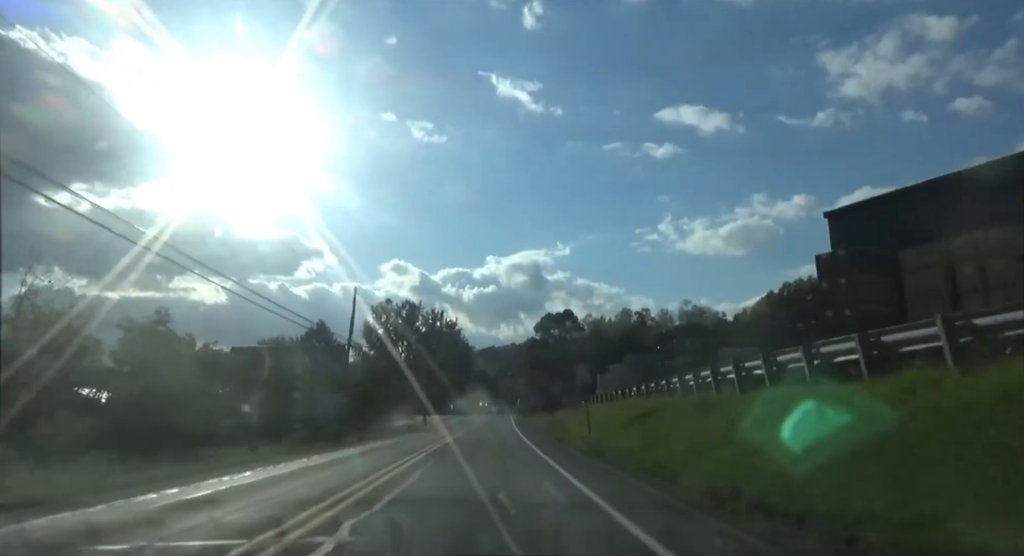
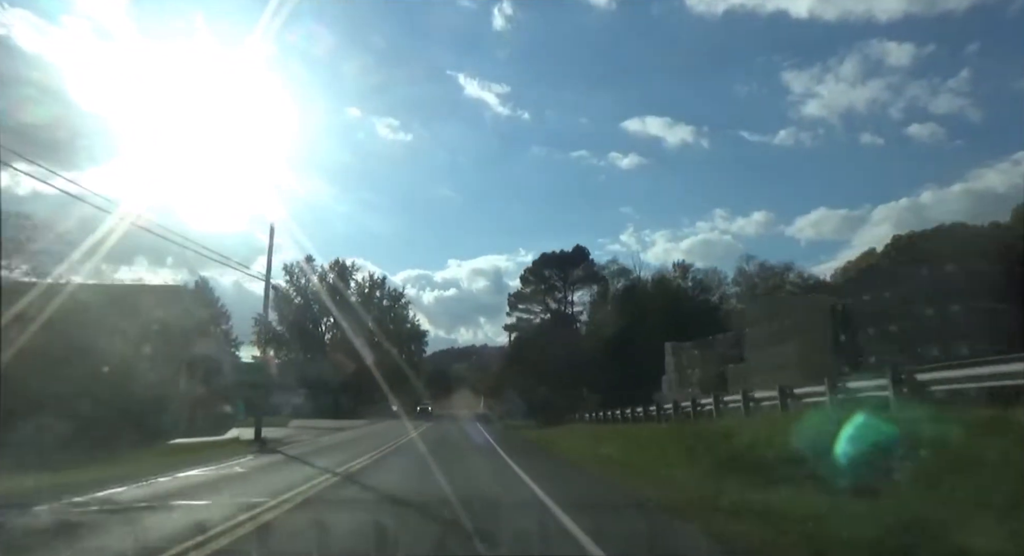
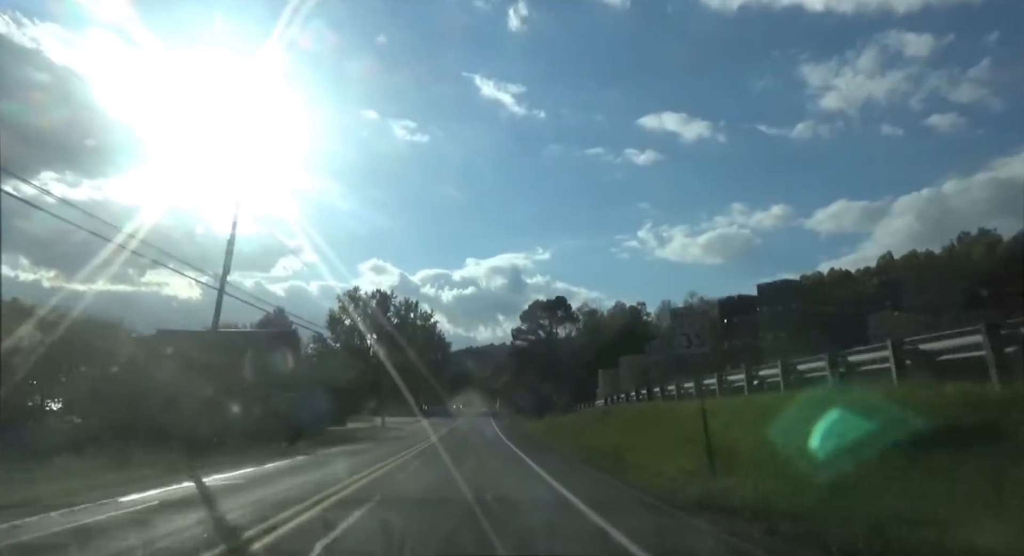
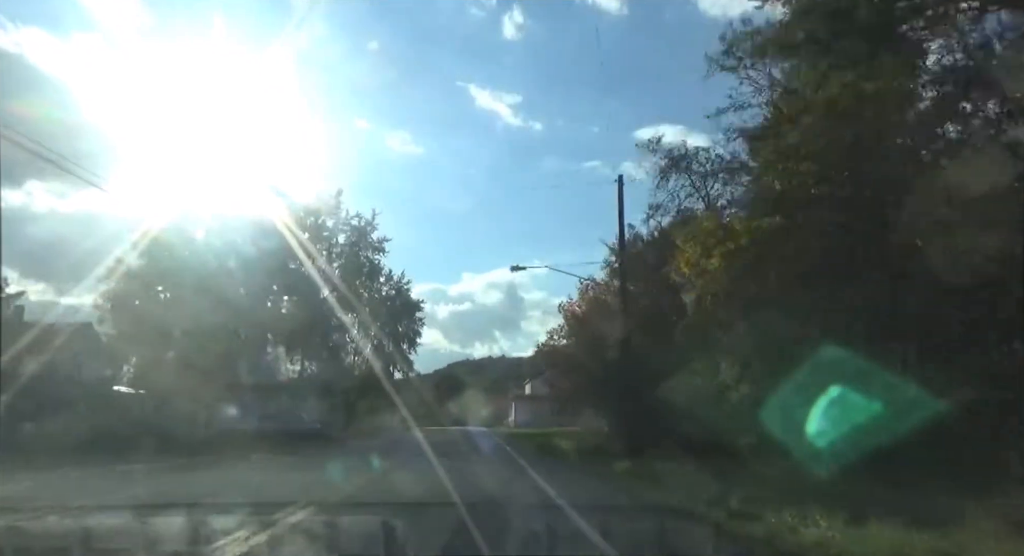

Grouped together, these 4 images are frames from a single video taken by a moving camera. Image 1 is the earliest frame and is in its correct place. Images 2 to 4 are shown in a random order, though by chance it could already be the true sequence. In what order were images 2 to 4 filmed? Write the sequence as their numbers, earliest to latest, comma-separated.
3, 2, 4
